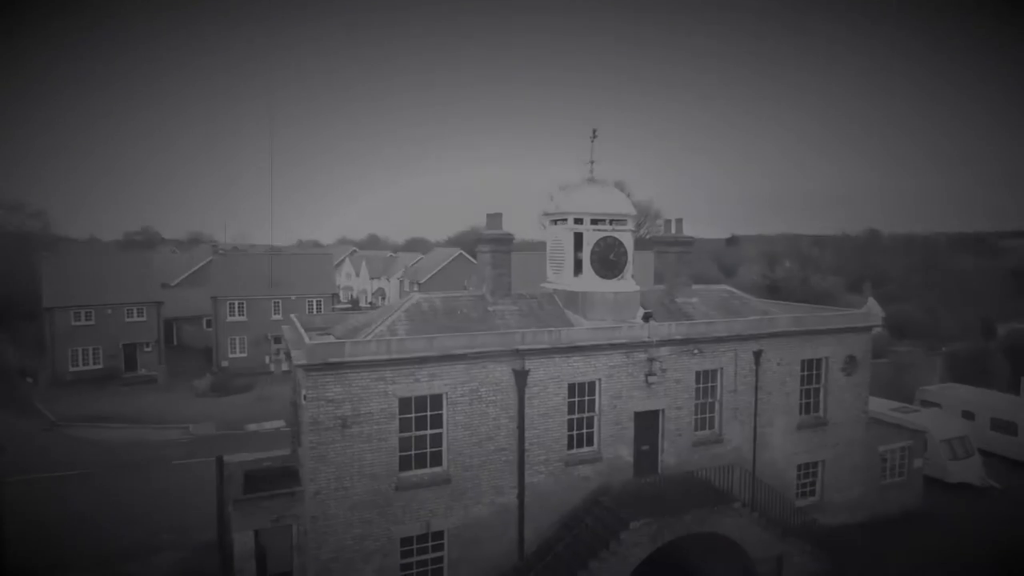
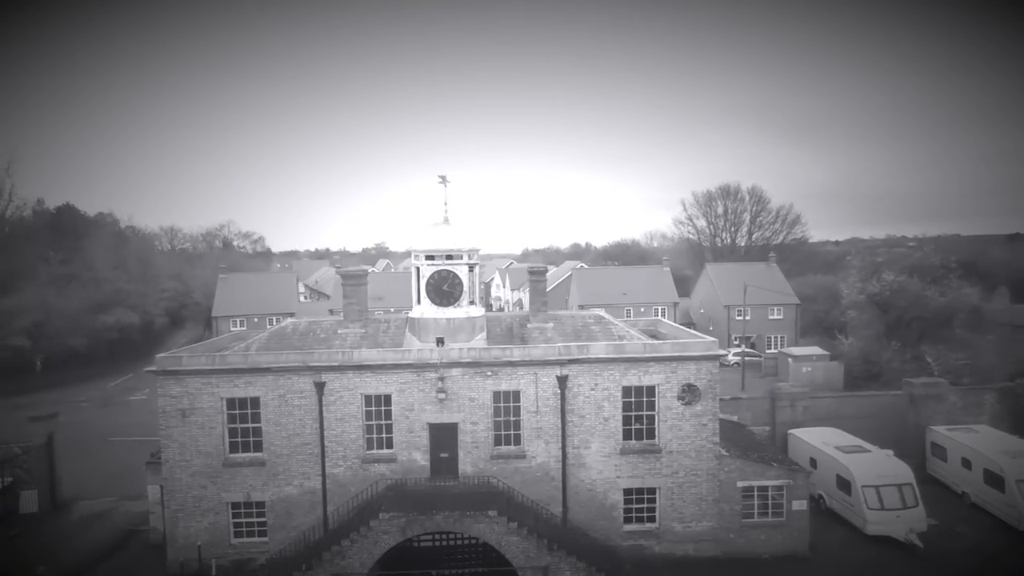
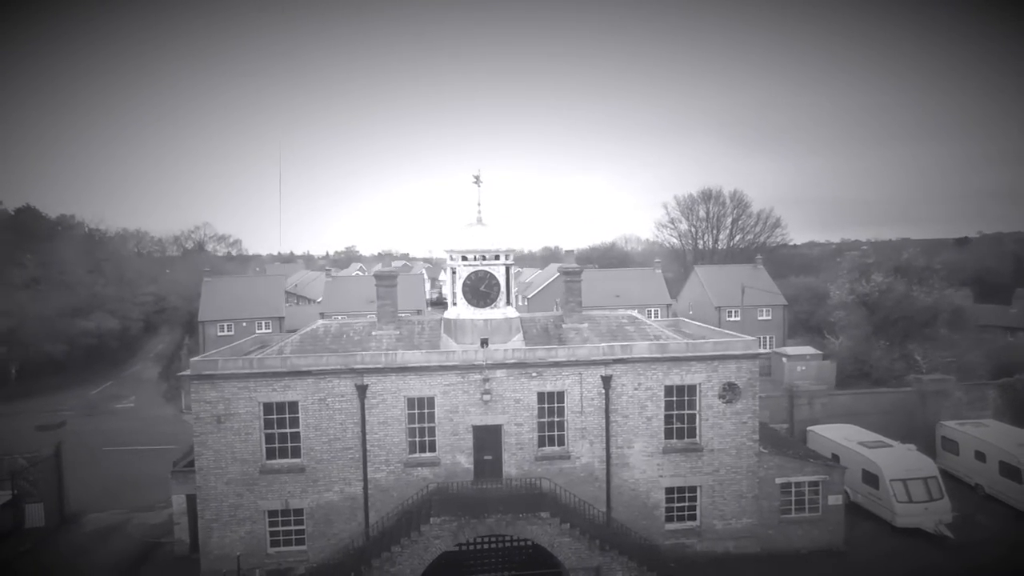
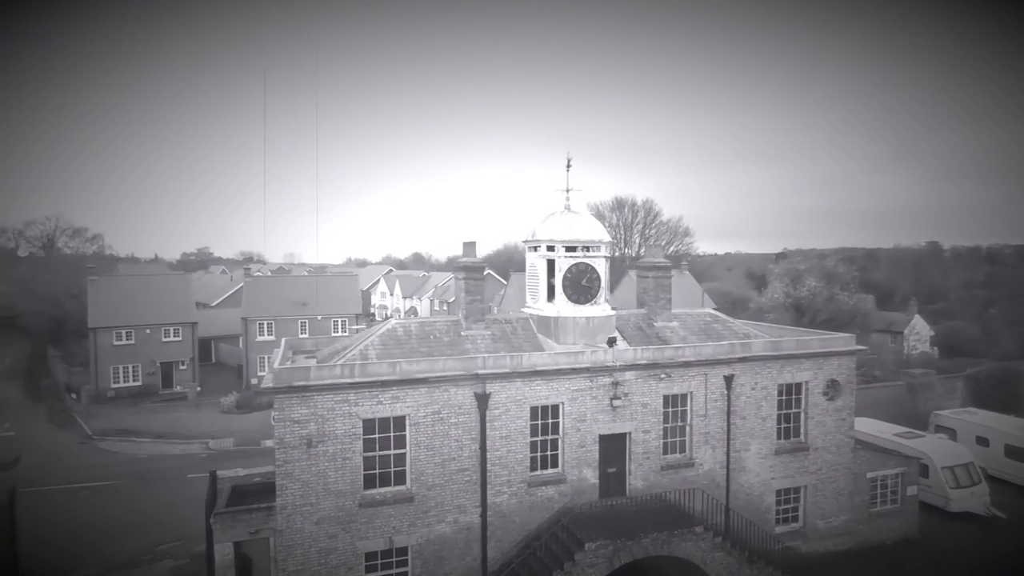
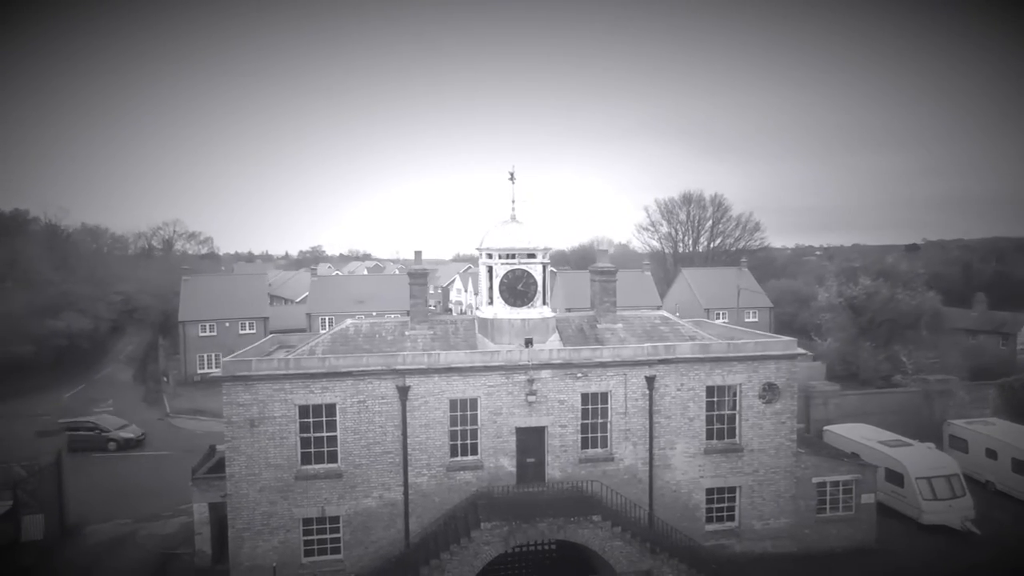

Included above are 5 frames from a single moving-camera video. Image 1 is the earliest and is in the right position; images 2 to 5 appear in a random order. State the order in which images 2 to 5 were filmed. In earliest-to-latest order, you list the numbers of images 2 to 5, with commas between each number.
4, 5, 3, 2
